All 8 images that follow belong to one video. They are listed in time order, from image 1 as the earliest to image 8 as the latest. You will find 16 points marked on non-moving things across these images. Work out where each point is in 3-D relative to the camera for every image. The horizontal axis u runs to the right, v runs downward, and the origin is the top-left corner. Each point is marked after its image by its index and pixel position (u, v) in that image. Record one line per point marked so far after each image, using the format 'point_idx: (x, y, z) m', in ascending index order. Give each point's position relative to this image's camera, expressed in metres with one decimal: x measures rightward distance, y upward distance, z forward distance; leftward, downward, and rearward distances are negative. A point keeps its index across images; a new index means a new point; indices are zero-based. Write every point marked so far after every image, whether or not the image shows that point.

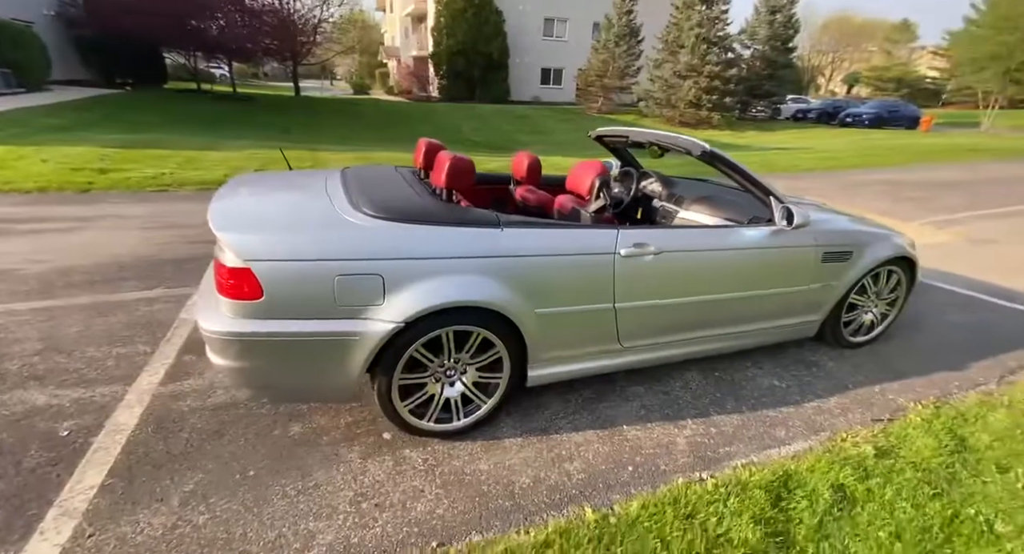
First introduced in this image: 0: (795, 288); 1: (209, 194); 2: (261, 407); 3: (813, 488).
0: (+1.8, -0.1, +2.8) m
1: (-4.7, +1.3, +6.9) m
2: (-1.3, -0.7, +2.4) m
3: (+1.3, -0.9, +2.0) m
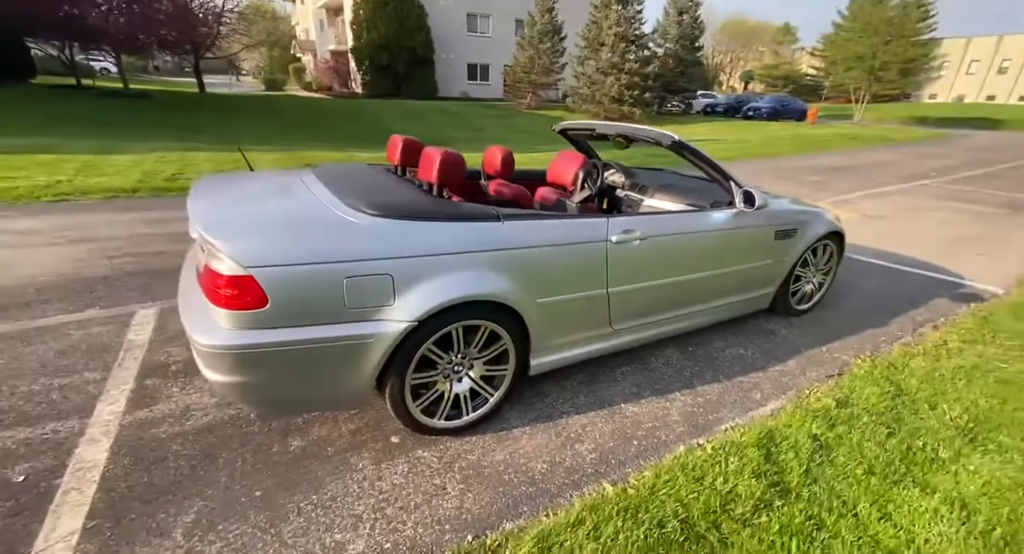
0: (+1.7, +0.1, +3.1) m
1: (-5.4, +1.0, +6.2) m
2: (-1.3, -0.7, +2.3) m
3: (+1.4, -0.8, +2.2) m
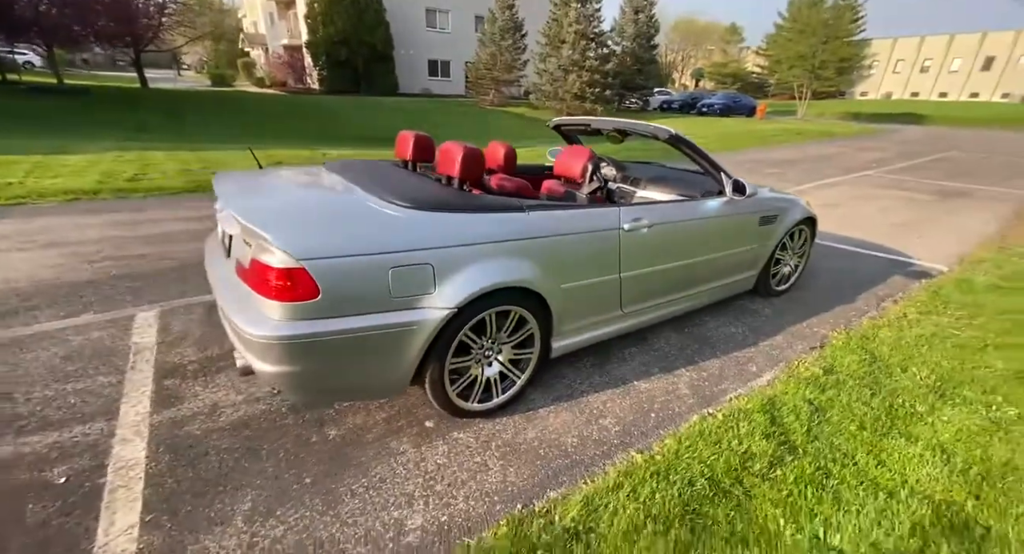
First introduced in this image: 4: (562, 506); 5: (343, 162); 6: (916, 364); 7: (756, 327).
0: (+1.7, +0.2, +3.4) m
1: (-5.6, +1.0, +5.9) m
2: (-1.2, -0.7, +2.3) m
3: (+1.6, -0.7, +2.5) m
4: (+0.2, -0.9, +1.8) m
5: (-1.1, +0.8, +3.1) m
6: (+2.6, -0.6, +2.9) m
7: (+1.9, -0.4, +3.4) m
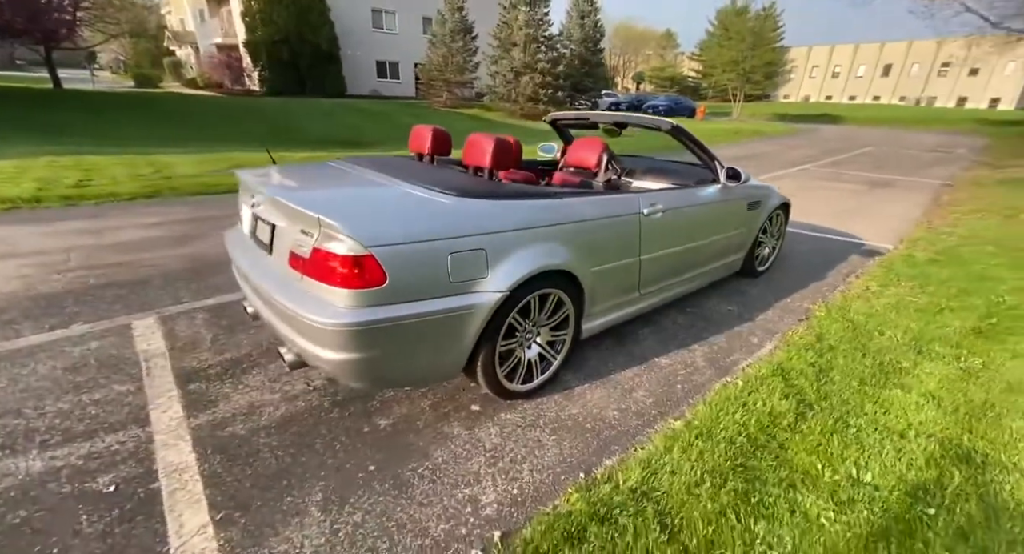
0: (+1.8, +0.4, +3.7) m
1: (-5.8, +0.8, +5.4) m
2: (-0.9, -0.7, +2.3) m
3: (+1.8, -0.6, +2.7) m
4: (+0.5, -0.8, +2.0) m
5: (-1.0, +0.8, +3.1) m
6: (+2.7, -0.4, +3.2) m
7: (+2.0, -0.2, +3.7) m
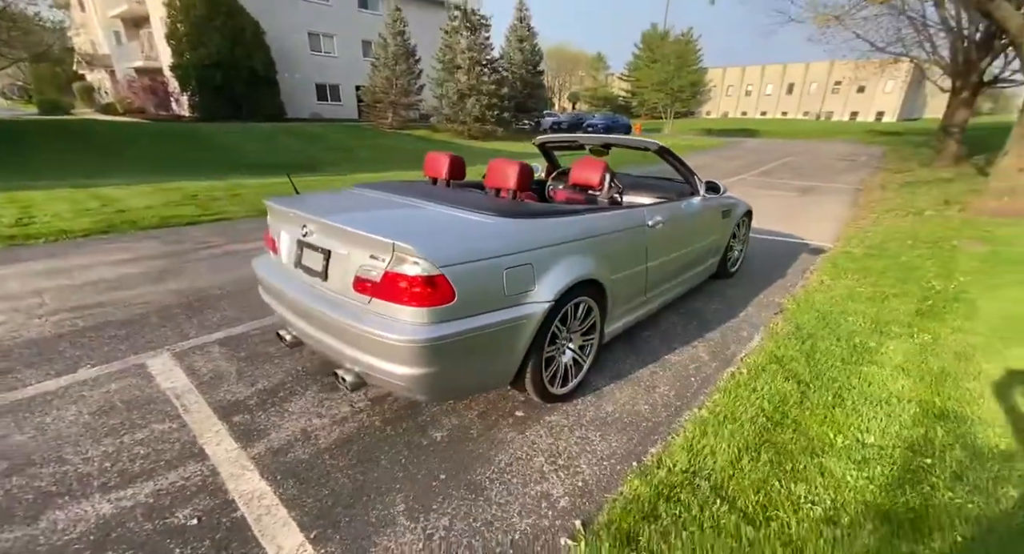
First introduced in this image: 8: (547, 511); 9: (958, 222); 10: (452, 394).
0: (+1.8, +0.3, +4.1) m
1: (-5.9, +0.2, +4.9) m
2: (-0.7, -0.8, +2.3) m
3: (+1.9, -0.5, +3.1) m
4: (+0.8, -0.9, +2.2) m
5: (-0.9, +0.6, +3.2) m
6: (+2.8, -0.3, +3.7) m
7: (+2.0, -0.2, +4.1) m
8: (+0.1, -1.0, +1.9) m
9: (+6.9, +0.9, +6.9) m
10: (-0.3, -0.5, +2.1) m
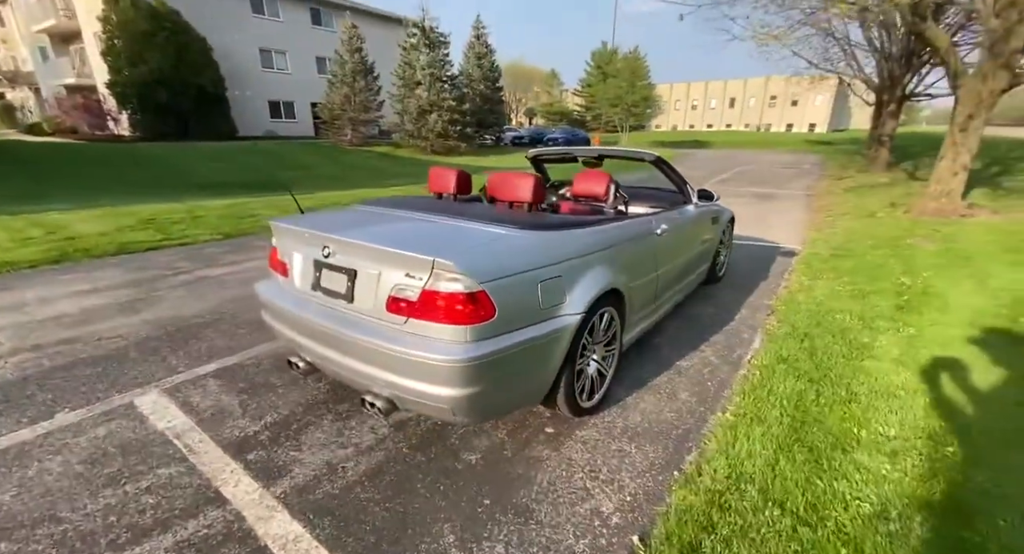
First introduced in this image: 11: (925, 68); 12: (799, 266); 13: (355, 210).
0: (+1.8, +0.3, +4.2) m
1: (-6.0, -0.1, +4.4) m
2: (-0.5, -0.9, +2.2) m
3: (+2.0, -0.6, +3.2) m
4: (+1.0, -0.9, +2.2) m
5: (-0.9, +0.5, +3.1) m
6: (+2.9, -0.3, +3.9) m
7: (+2.0, -0.3, +4.2) m
8: (+0.4, -1.0, +1.8) m
9: (+6.6, +0.9, +7.5) m
10: (-0.1, -0.6, +2.0) m
11: (+15.5, +7.9, +16.9) m
12: (+3.5, +0.1, +5.5) m
13: (-1.1, +0.5, +3.1) m
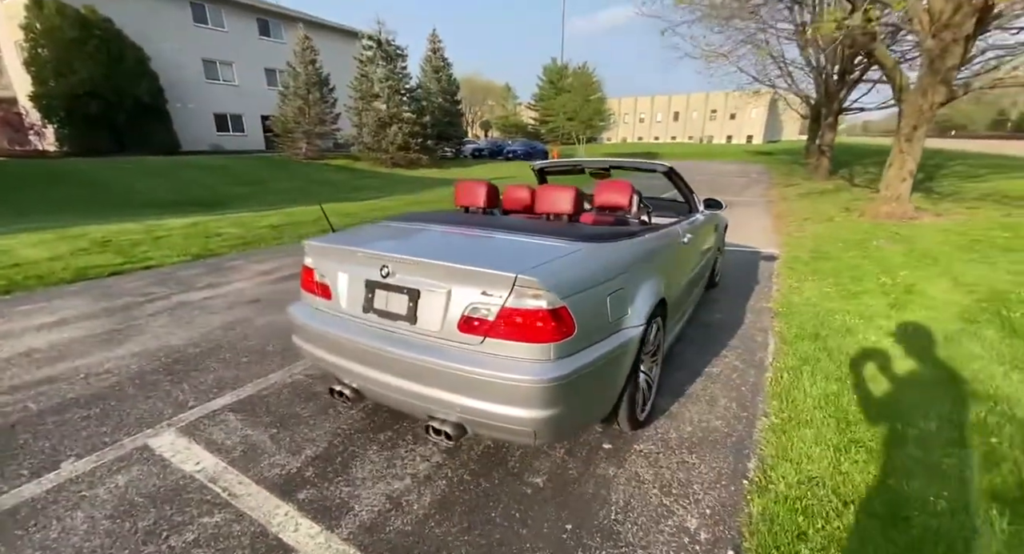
0: (+1.9, +0.2, +4.3) m
1: (-5.9, -0.5, +3.8) m
2: (-0.2, -1.0, +2.1) m
3: (+2.2, -0.6, +3.3) m
4: (+1.3, -0.9, +2.2) m
5: (-0.7, +0.4, +2.9) m
6: (+3.0, -0.3, +4.1) m
7: (+2.1, -0.3, +4.4) m
8: (+0.7, -1.1, +1.8) m
9: (+6.3, +0.9, +8.0) m
10: (+0.2, -0.7, +2.0) m
11: (+14.1, +7.9, +18.4) m
12: (+3.5, +0.1, +5.8) m
13: (-0.9, +0.3, +2.9) m
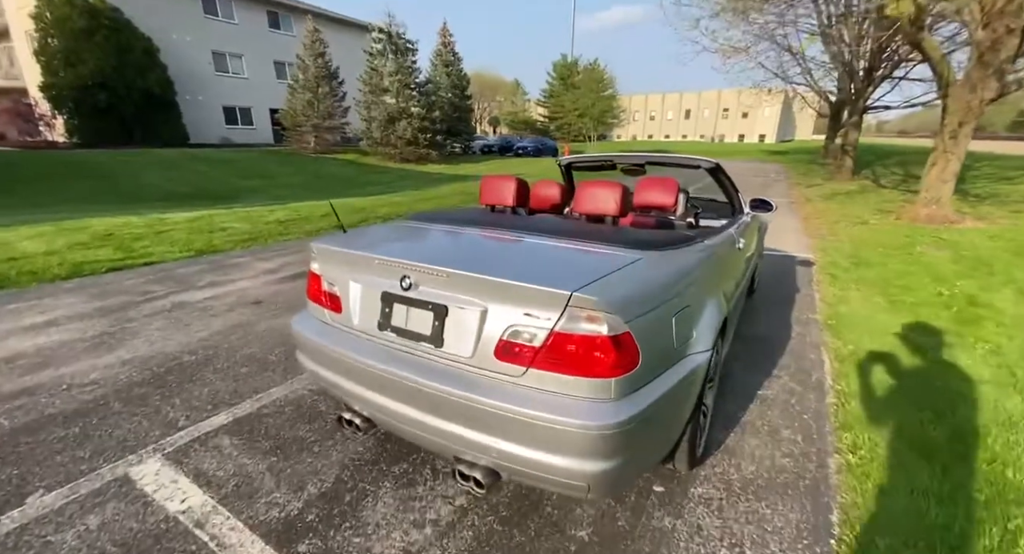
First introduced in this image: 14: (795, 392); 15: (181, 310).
0: (+2.1, +0.2, +3.9) m
1: (-5.7, -0.4, +3.5) m
2: (0.0, -1.0, +1.8) m
3: (+2.4, -0.7, +3.0) m
4: (+1.4, -1.0, +1.8) m
5: (-0.5, +0.3, +2.6) m
6: (+3.2, -0.4, +3.7) m
7: (+2.3, -0.4, +4.0) m
8: (+0.9, -1.1, +1.5) m
9: (+6.6, +0.8, +7.6) m
10: (+0.4, -0.7, +1.6) m
11: (+14.7, +7.8, +17.8) m
12: (+3.7, 0.0, +5.4) m
13: (-0.7, +0.3, +2.6) m
14: (+1.8, -0.7, +2.9) m
15: (-2.9, -0.3, +4.0) m
